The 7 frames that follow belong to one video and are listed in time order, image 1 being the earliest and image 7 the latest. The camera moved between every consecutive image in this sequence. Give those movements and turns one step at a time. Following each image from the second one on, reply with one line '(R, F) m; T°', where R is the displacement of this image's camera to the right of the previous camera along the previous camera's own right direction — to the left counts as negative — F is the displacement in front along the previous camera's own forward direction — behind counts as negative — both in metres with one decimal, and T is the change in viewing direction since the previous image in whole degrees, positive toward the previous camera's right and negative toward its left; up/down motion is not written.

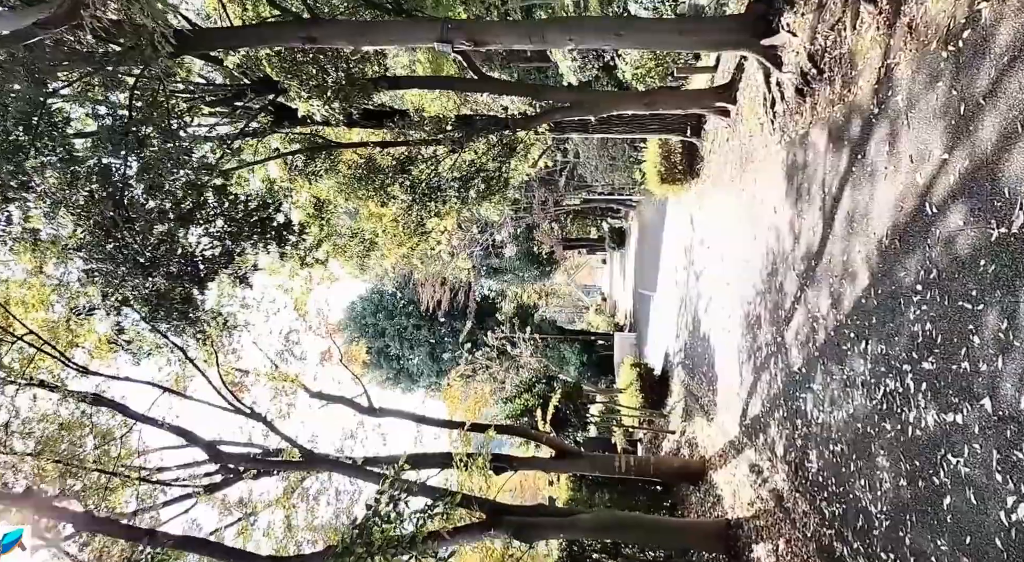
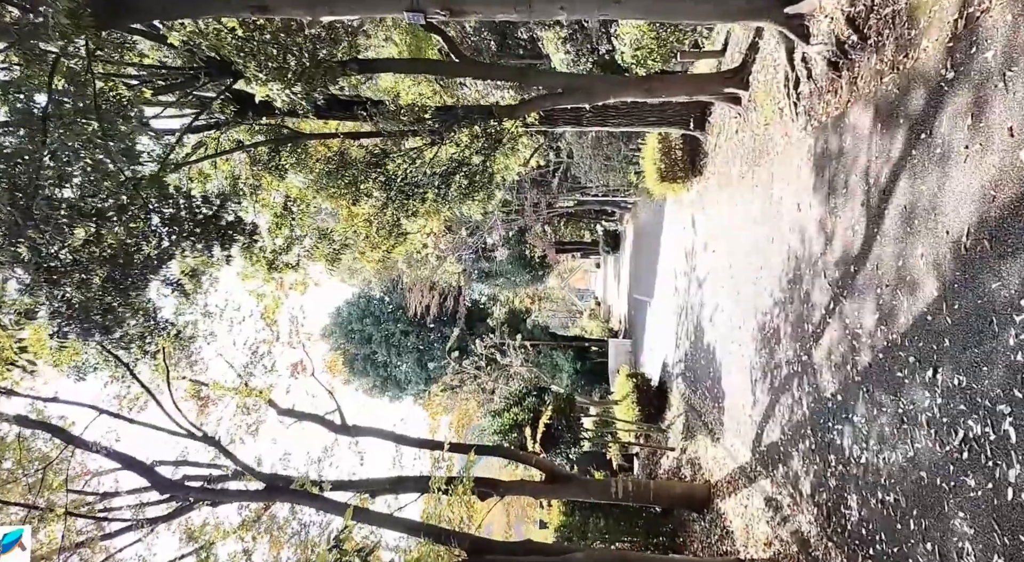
(+0.1, +0.7) m; +1°
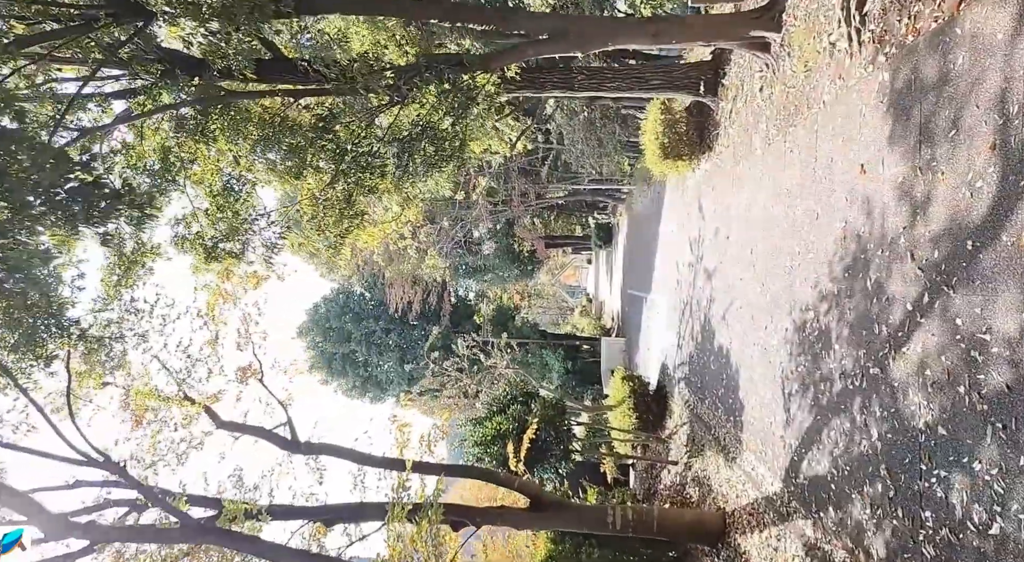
(+0.1, +1.1) m; +1°
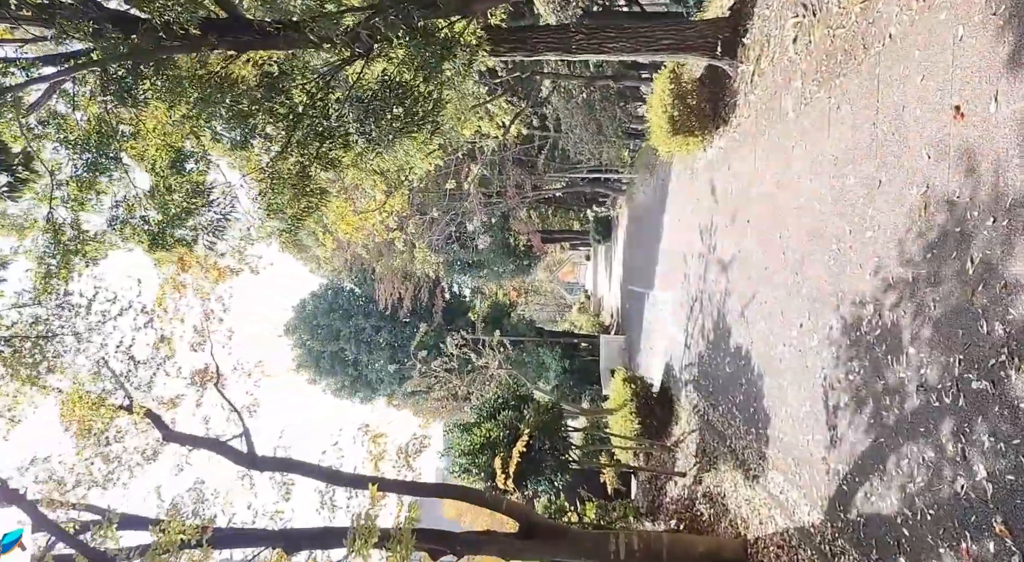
(+0.1, +0.8) m; 0°
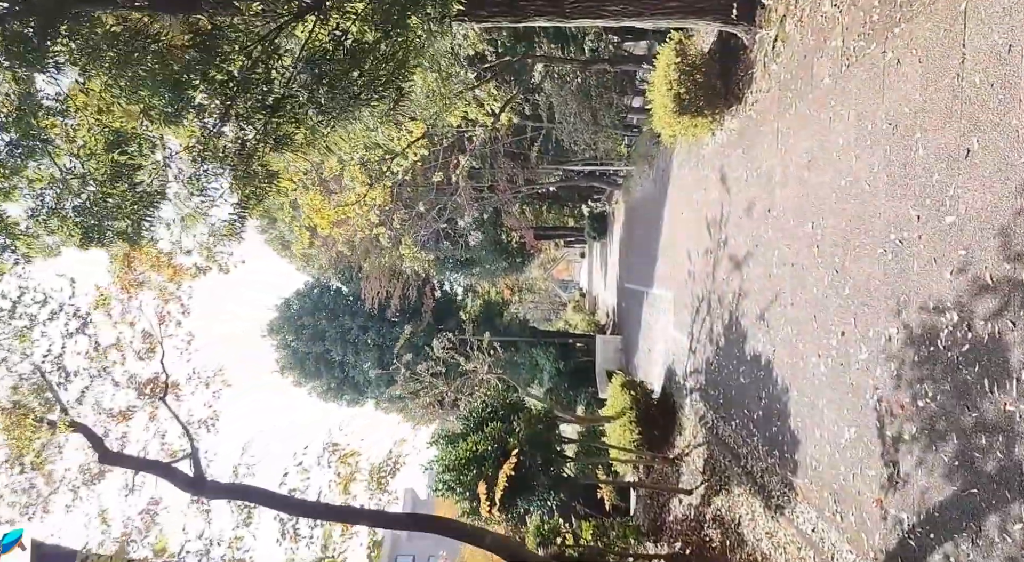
(+0.1, +0.7) m; +1°
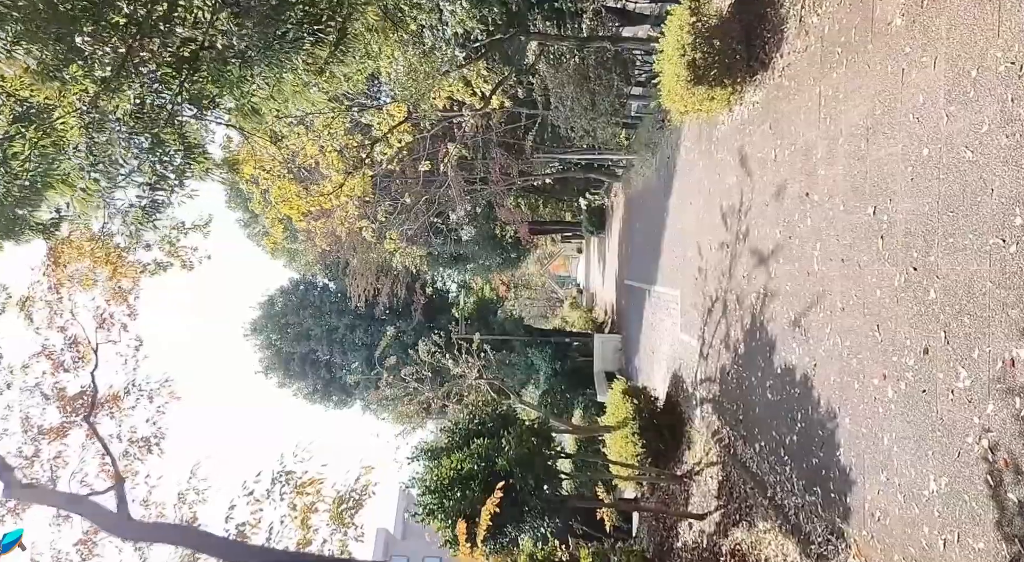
(+0.1, +0.8) m; 0°
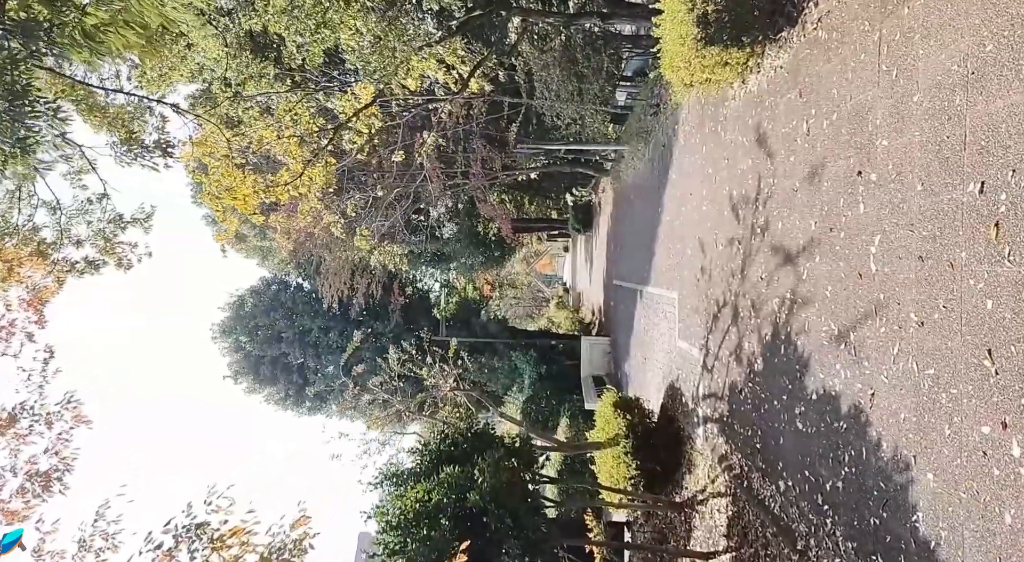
(+0.1, +0.9) m; +1°
